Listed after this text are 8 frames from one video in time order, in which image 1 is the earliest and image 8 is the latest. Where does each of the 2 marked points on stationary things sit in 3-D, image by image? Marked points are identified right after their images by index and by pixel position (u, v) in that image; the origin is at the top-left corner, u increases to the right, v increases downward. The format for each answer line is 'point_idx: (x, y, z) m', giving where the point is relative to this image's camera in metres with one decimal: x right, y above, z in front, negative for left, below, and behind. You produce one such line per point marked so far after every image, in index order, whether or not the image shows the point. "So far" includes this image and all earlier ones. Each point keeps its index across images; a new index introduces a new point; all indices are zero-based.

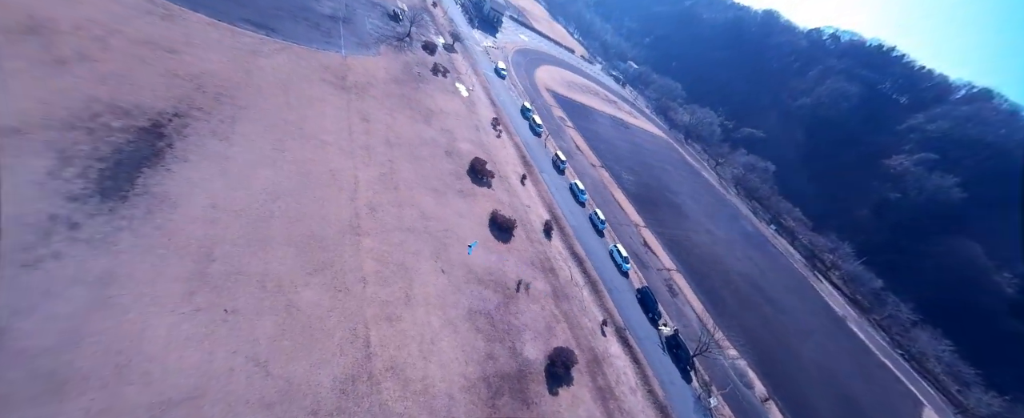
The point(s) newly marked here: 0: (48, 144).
0: (-15.3, +2.0, +10.2) m
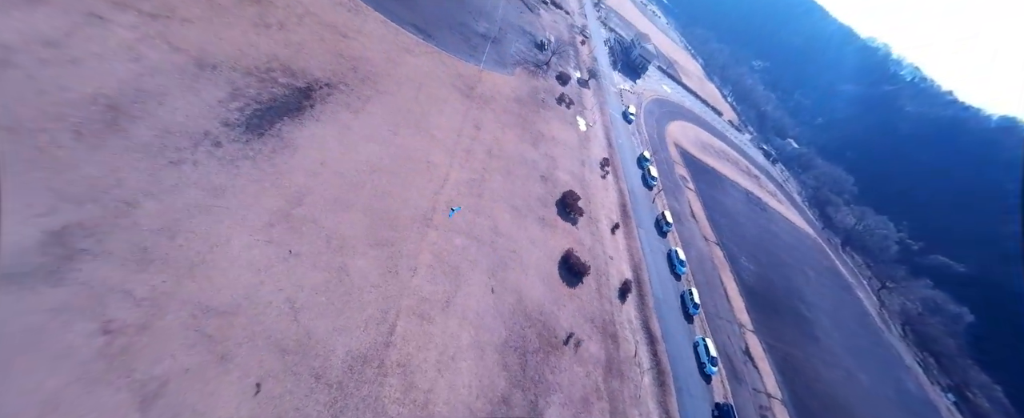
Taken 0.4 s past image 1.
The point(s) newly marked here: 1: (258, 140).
0: (-11.9, +5.3, +13.5) m
1: (-9.9, +2.7, +12.8) m
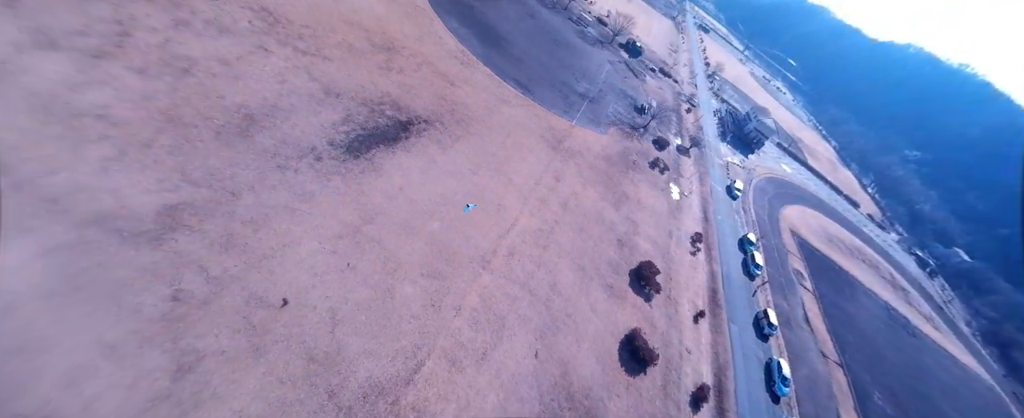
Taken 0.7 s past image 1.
0: (-8.1, +4.9, +16.0) m
1: (-6.9, +2.1, +14.5) m
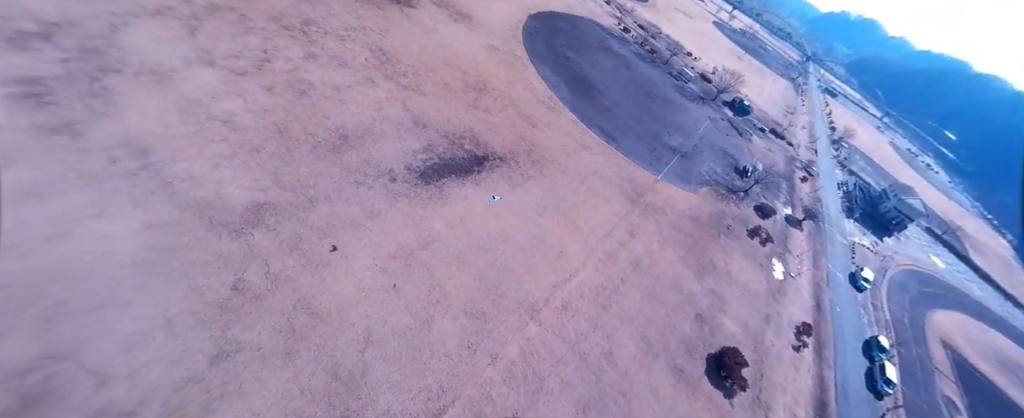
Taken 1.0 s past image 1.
0: (-4.4, +3.7, +17.1) m
1: (-4.0, +1.0, +15.1) m
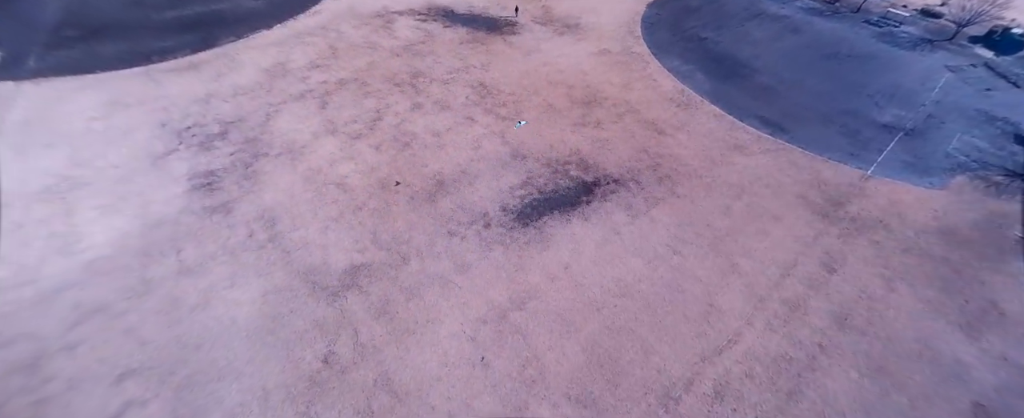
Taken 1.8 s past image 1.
0: (+0.6, +1.8, +15.3) m
1: (+0.4, -0.8, +13.2) m
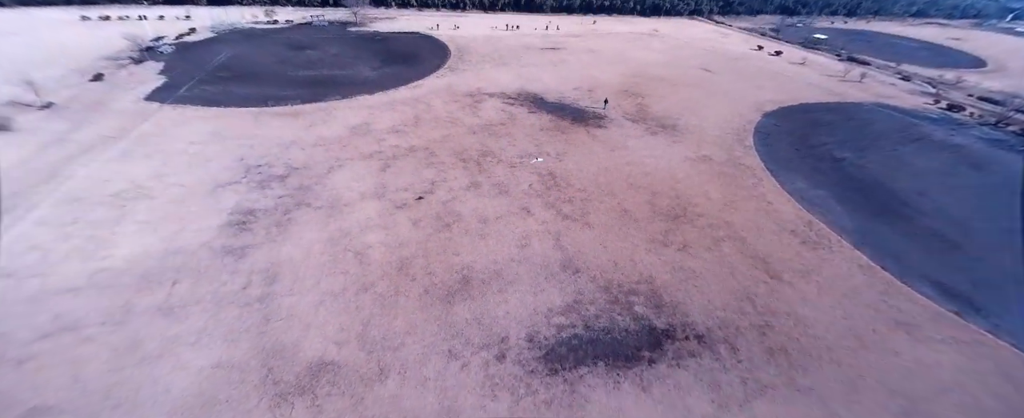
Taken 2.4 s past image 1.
0: (+2.2, -2.9, +11.8) m
1: (+0.9, -4.8, +9.4) m
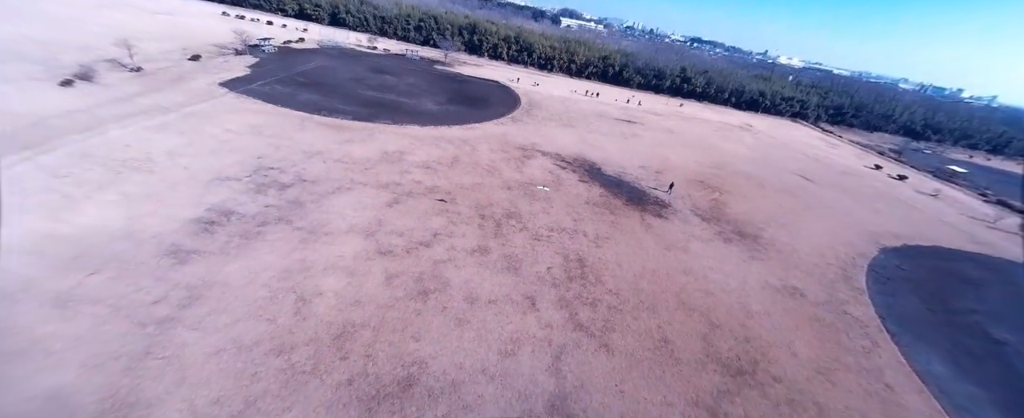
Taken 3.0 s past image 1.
0: (+1.0, -5.7, +7.7) m
1: (-1.1, -6.8, +5.3) m
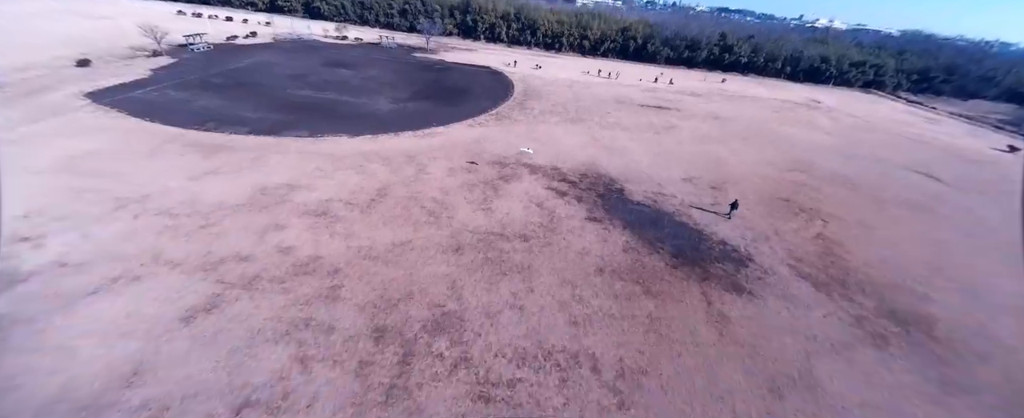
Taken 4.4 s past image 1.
0: (-0.9, -8.3, +0.1) m
1: (-3.0, -9.5, -2.1) m
